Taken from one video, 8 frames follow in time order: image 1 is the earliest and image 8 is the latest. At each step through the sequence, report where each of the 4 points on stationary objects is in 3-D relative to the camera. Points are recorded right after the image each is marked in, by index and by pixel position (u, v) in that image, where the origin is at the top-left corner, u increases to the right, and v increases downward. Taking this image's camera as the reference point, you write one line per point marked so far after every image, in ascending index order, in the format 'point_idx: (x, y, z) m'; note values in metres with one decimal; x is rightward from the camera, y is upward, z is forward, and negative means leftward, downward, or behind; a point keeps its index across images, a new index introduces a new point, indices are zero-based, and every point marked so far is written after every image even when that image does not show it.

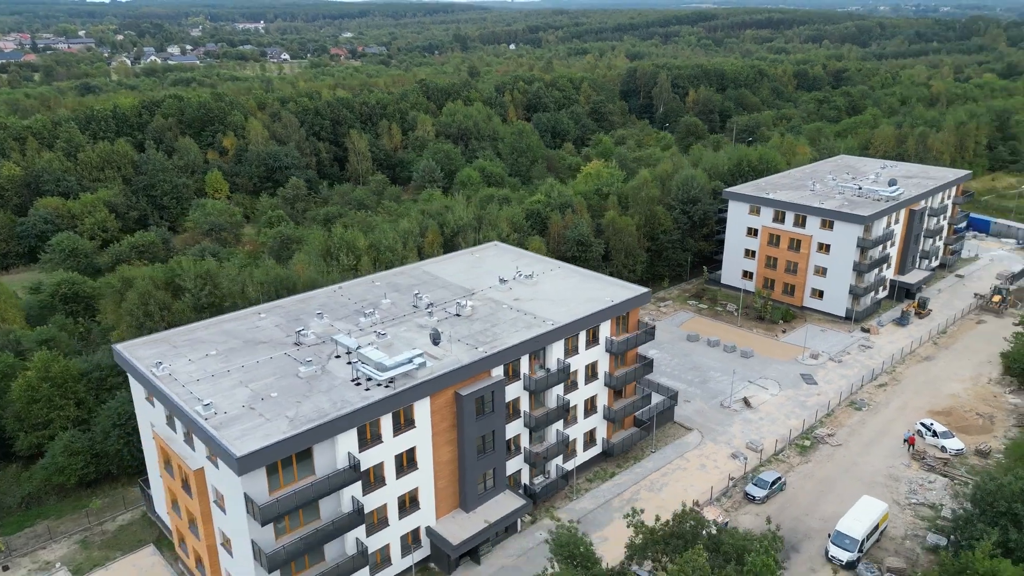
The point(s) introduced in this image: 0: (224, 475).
0: (-7.8, -5.1, +20.0) m
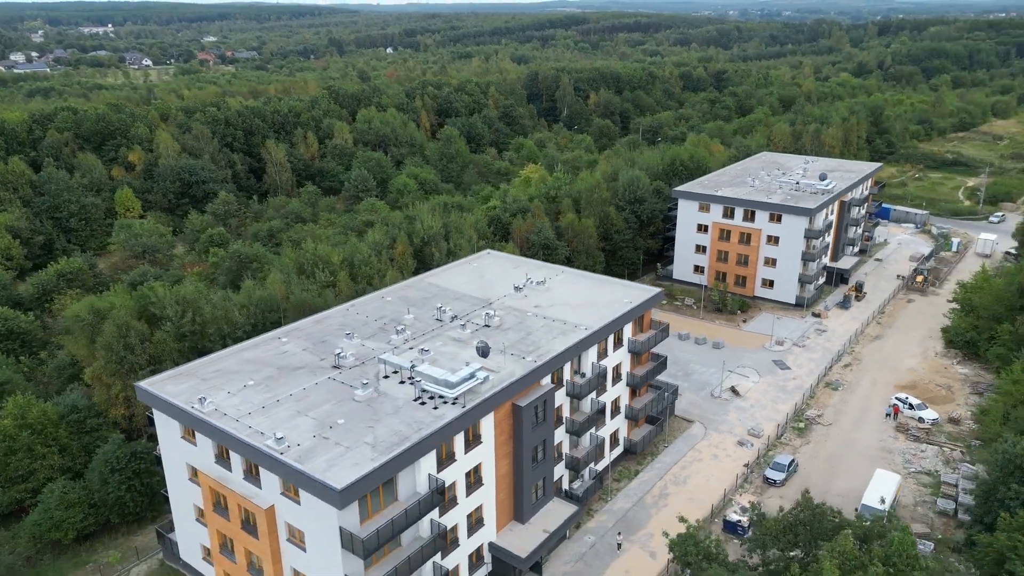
0: (-5.2, -5.8, +18.9) m
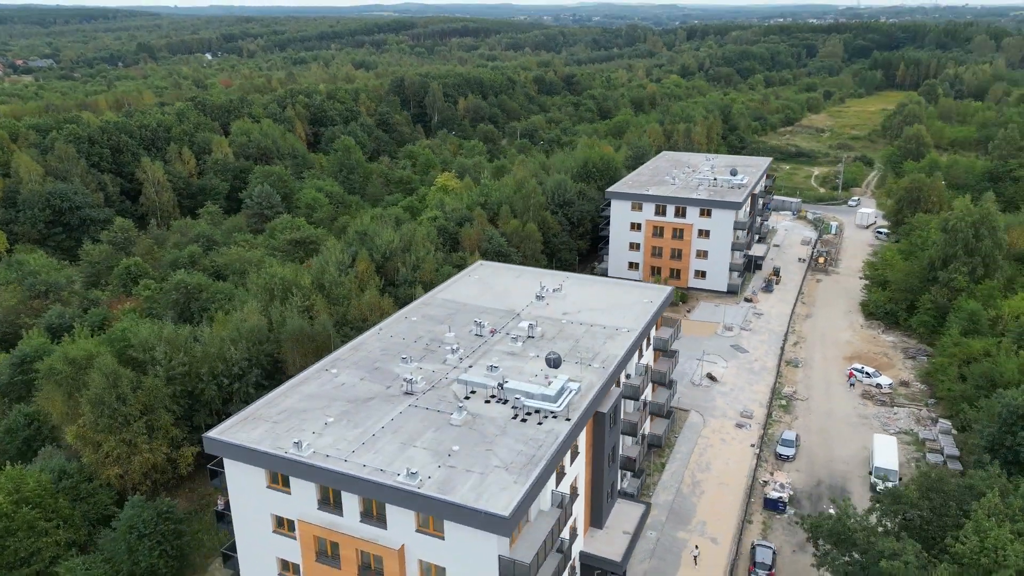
0: (-1.3, -6.4, +18.2) m
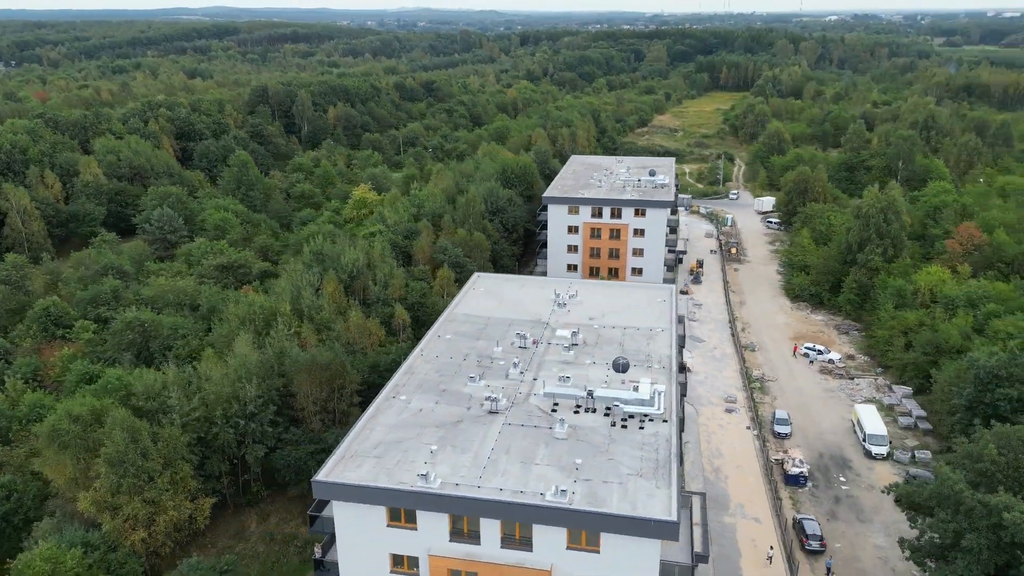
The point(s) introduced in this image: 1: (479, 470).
0: (+2.6, -6.7, +18.3) m
1: (-0.9, -4.9, +19.7) m
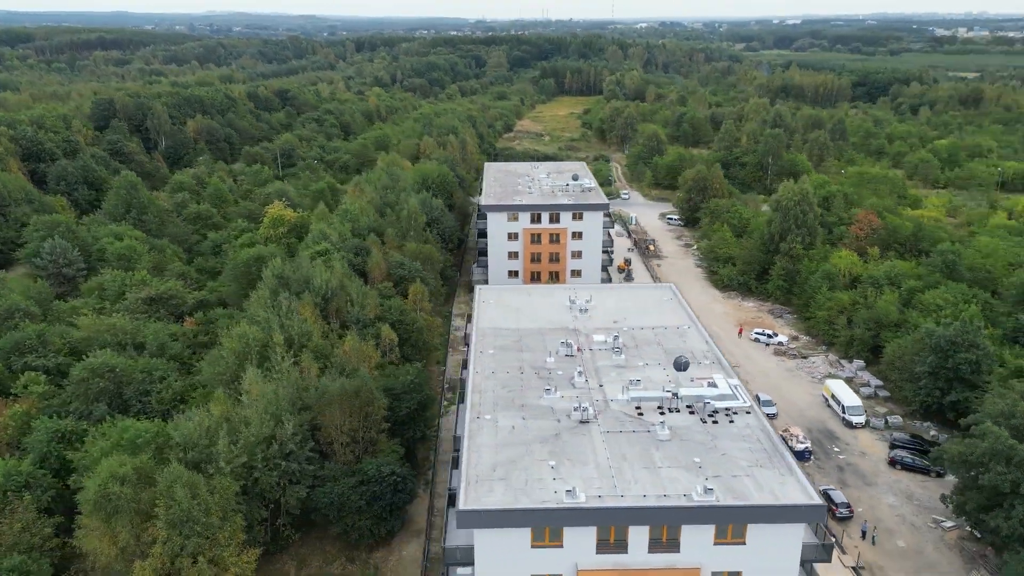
0: (+6.5, -6.7, +19.2) m
1: (+2.7, -5.2, +19.9) m
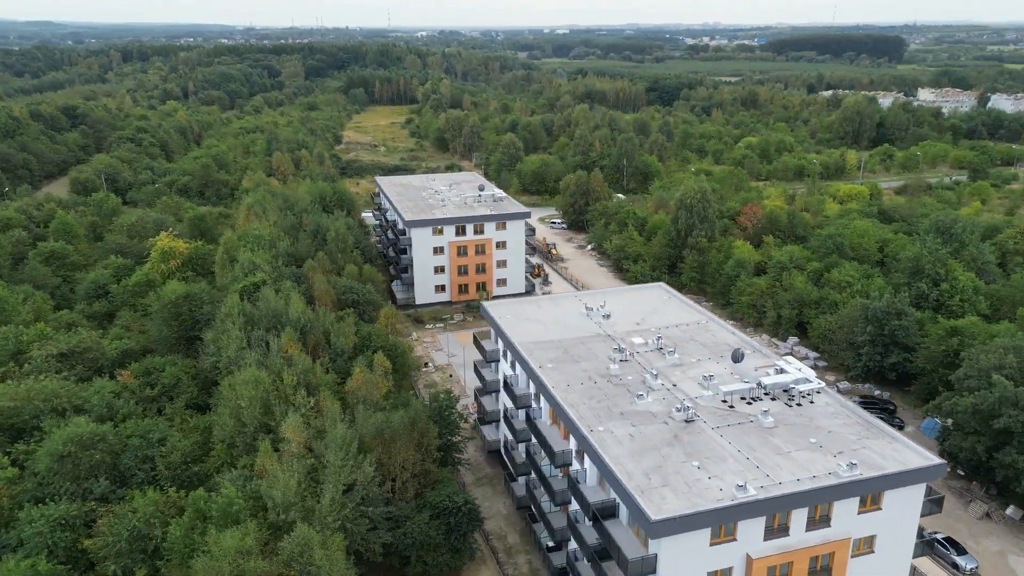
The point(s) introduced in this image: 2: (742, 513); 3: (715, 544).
0: (+11.1, -6.4, +21.5) m
1: (+7.2, -5.3, +21.2) m
2: (+6.1, -6.0, +19.5) m
3: (+5.5, -7.0, +19.9) m
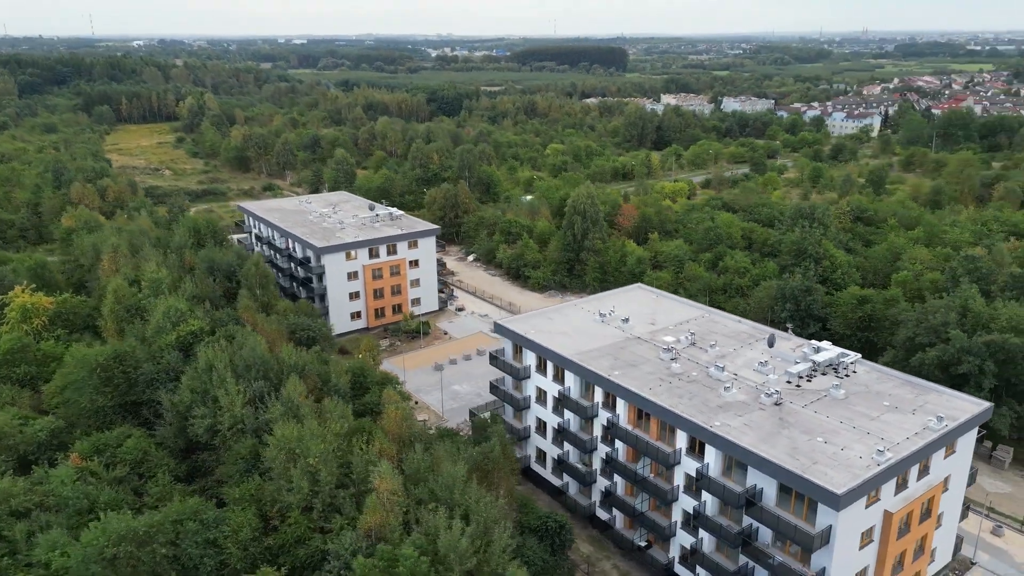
0: (+15.7, -5.6, +25.8) m
1: (+11.9, -4.9, +24.3) m
2: (+11.5, -5.6, +22.3) m
3: (+10.9, -6.7, +22.5) m
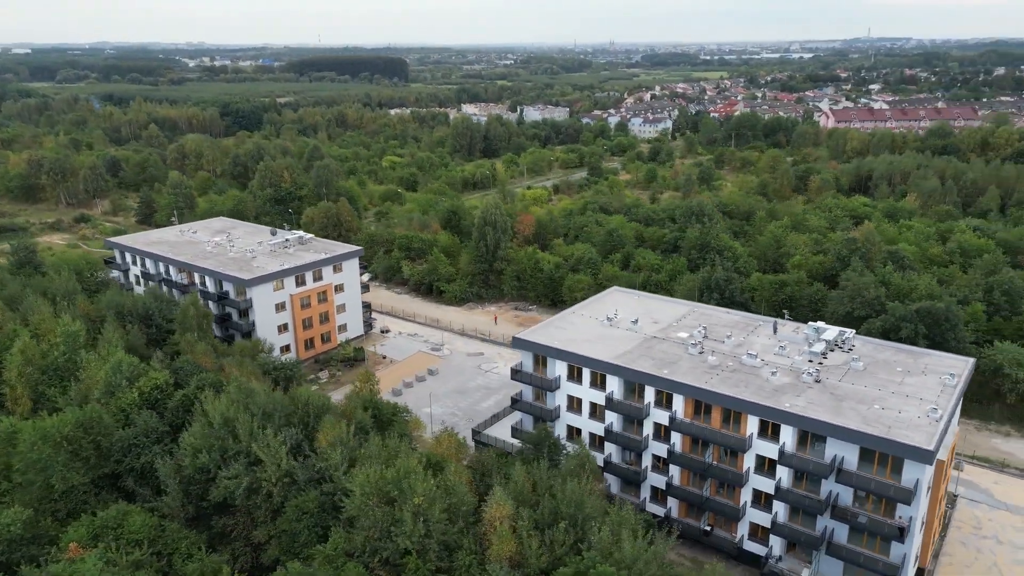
0: (+18.6, -4.7, +30.7) m
1: (+15.3, -4.2, +28.2) m
2: (+15.5, -4.9, +26.2) m
3: (+15.0, -6.1, +26.2) m
